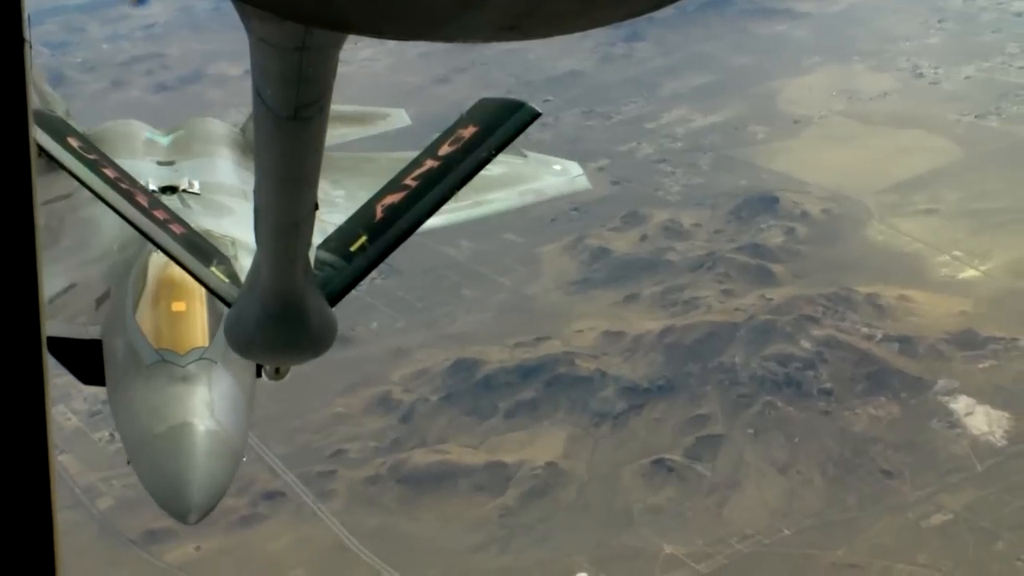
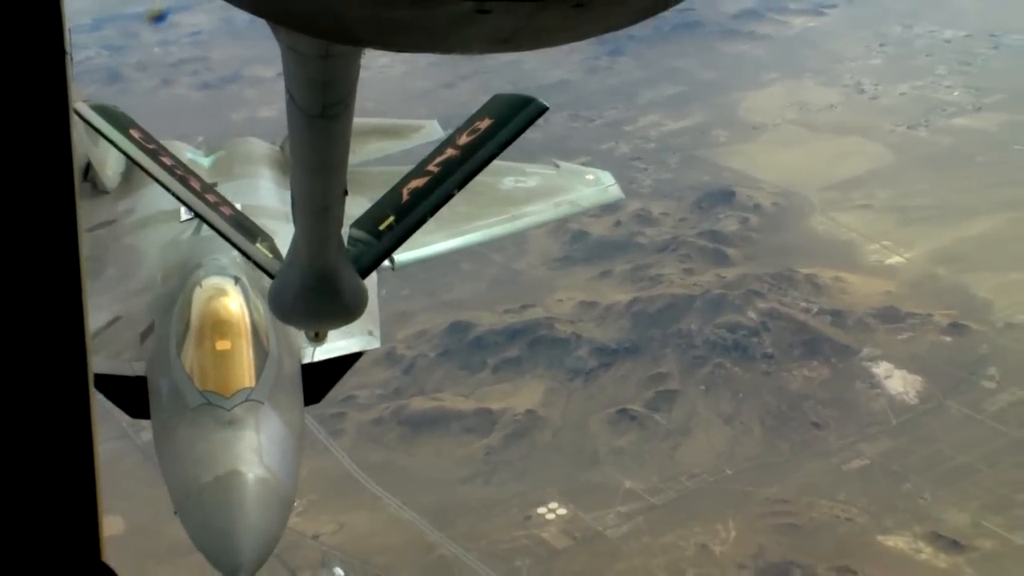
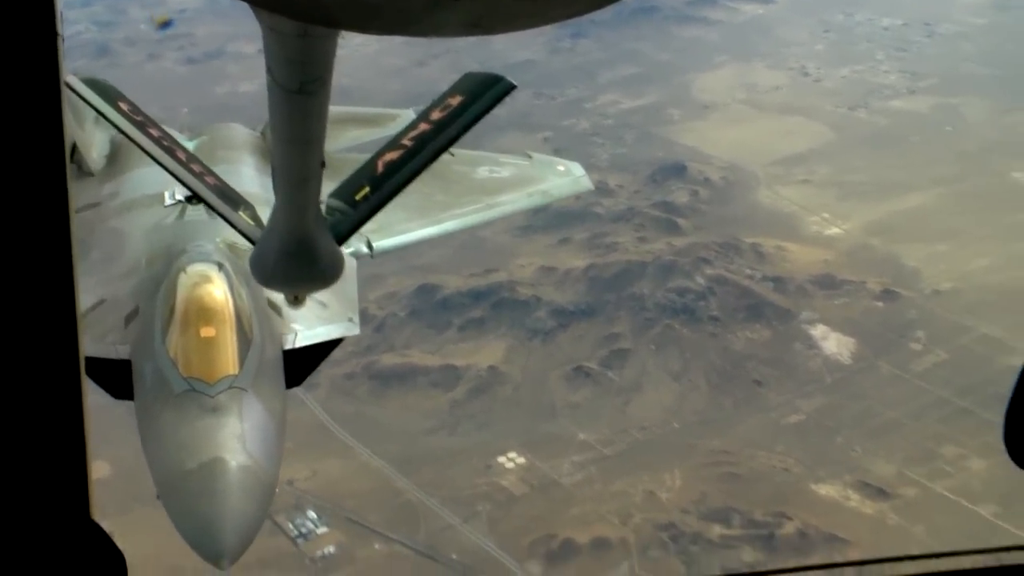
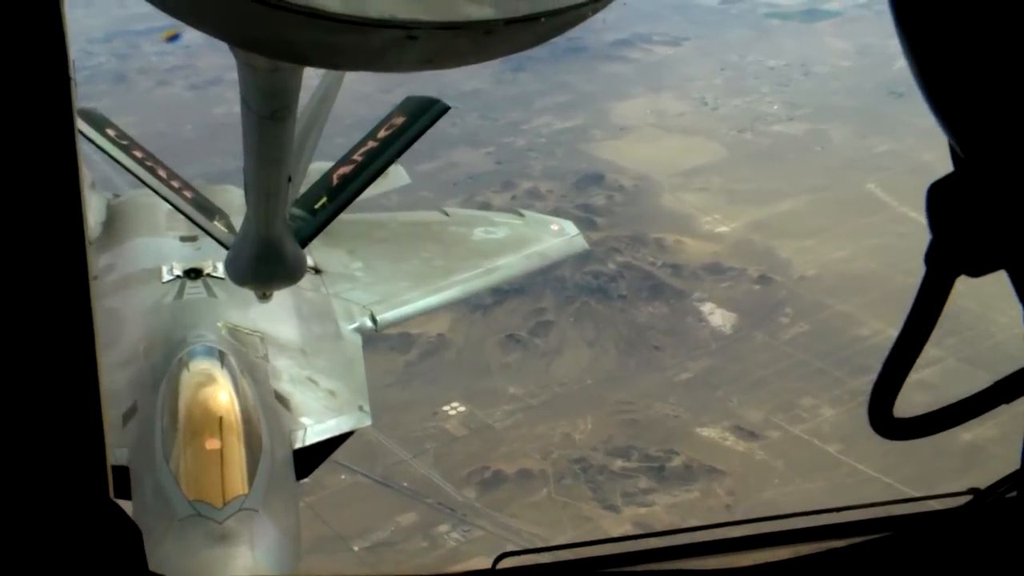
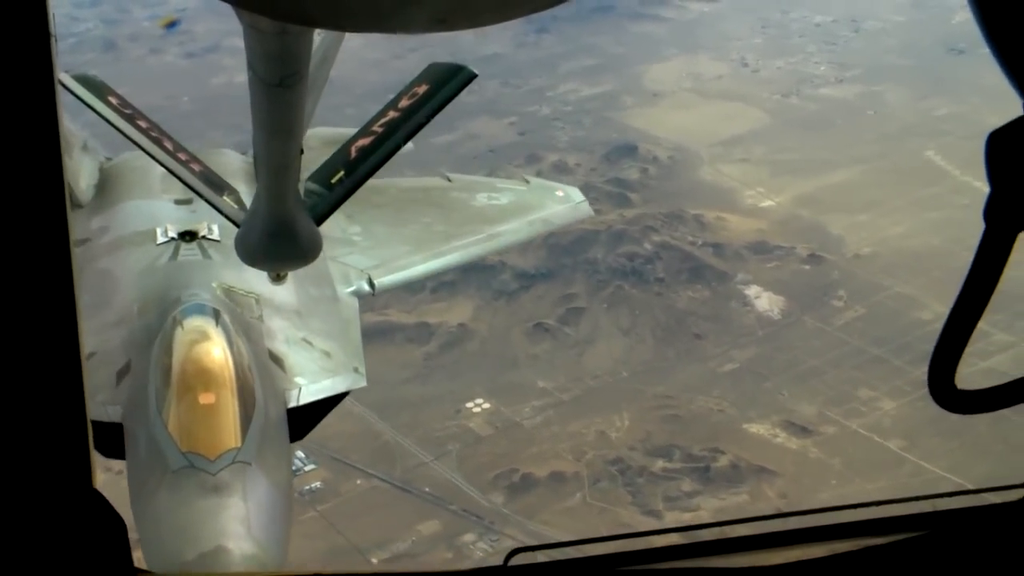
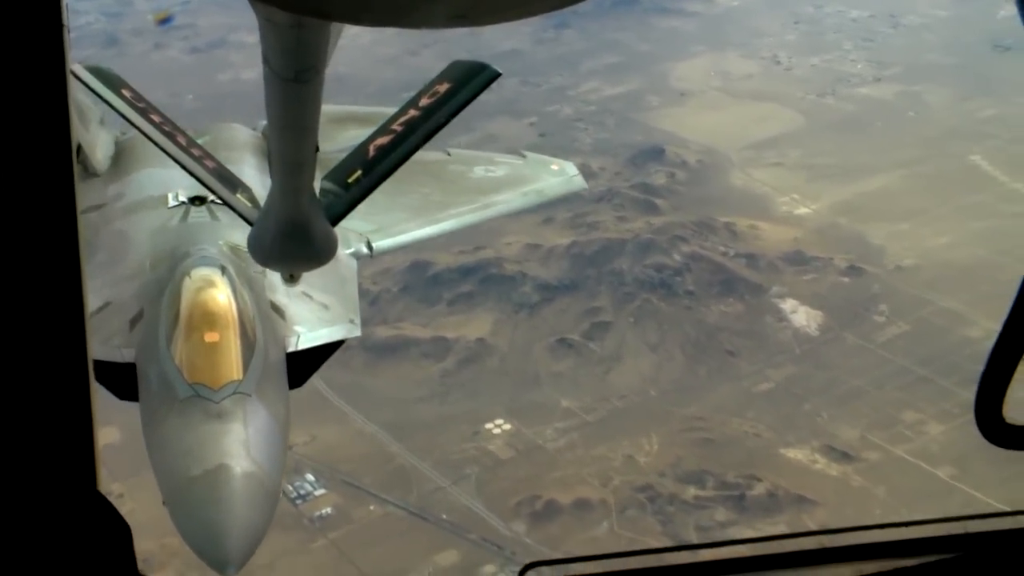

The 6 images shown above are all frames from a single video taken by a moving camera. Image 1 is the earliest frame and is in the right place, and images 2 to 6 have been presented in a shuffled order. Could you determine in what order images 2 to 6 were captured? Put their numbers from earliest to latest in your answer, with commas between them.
2, 3, 6, 5, 4
